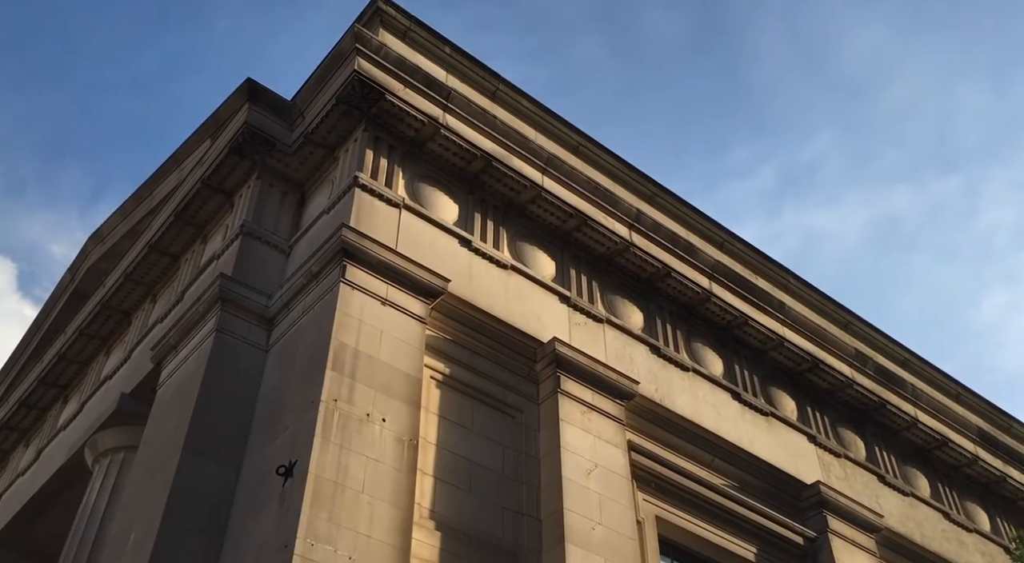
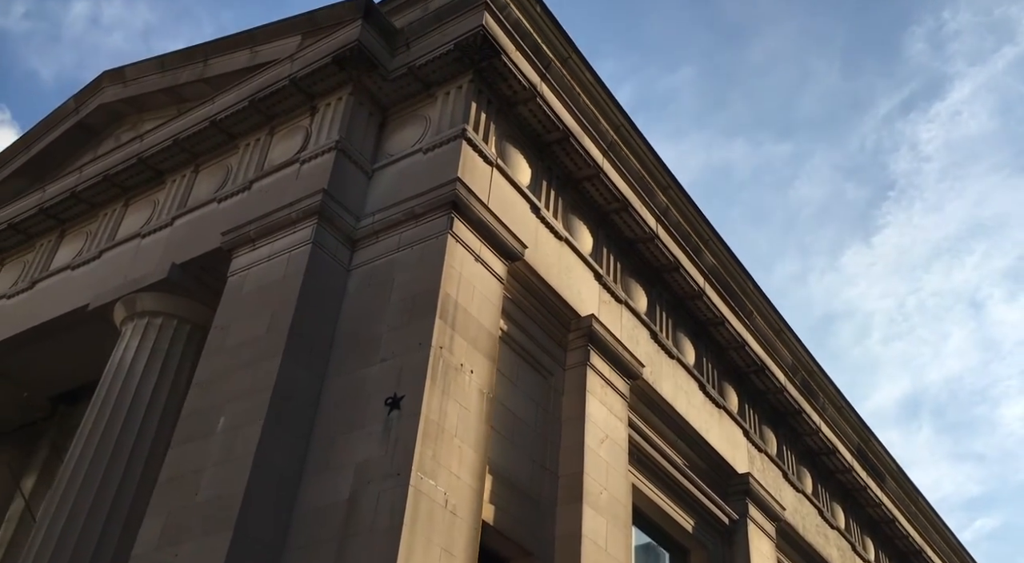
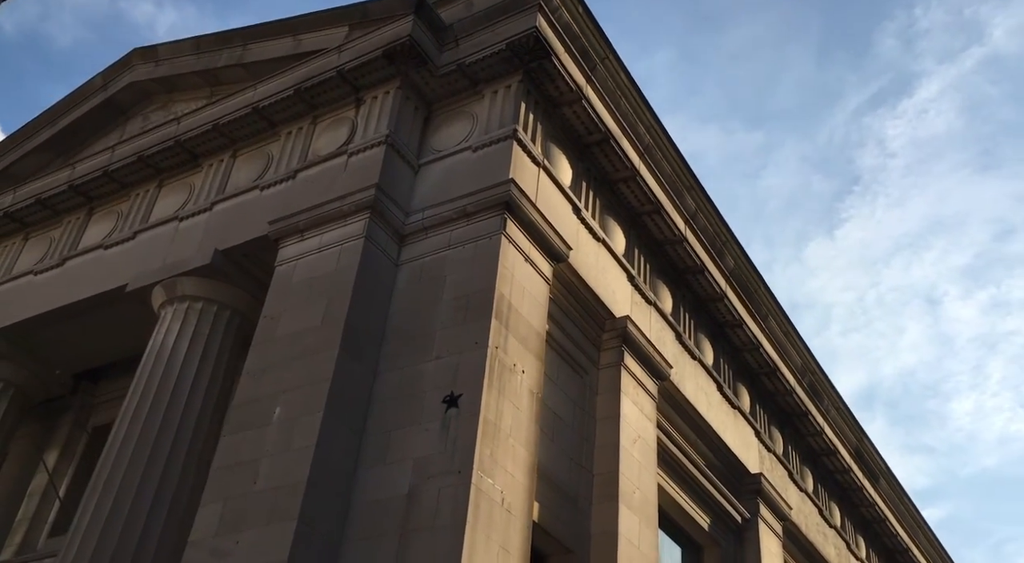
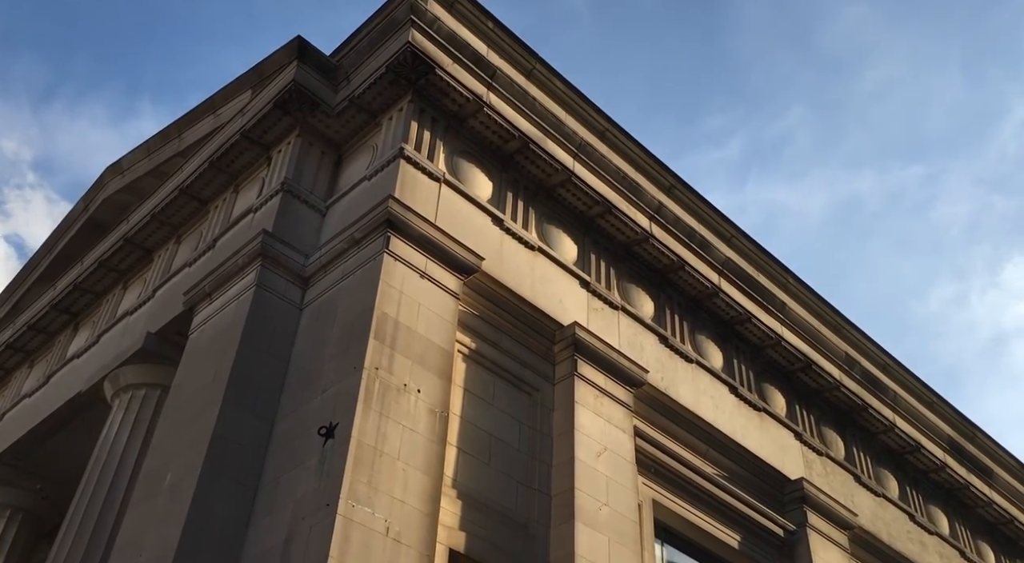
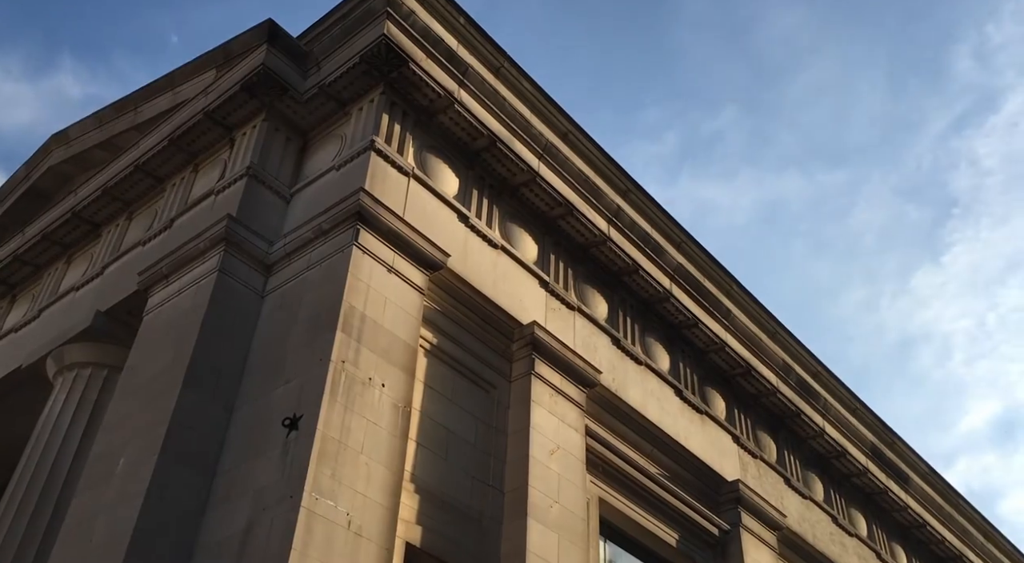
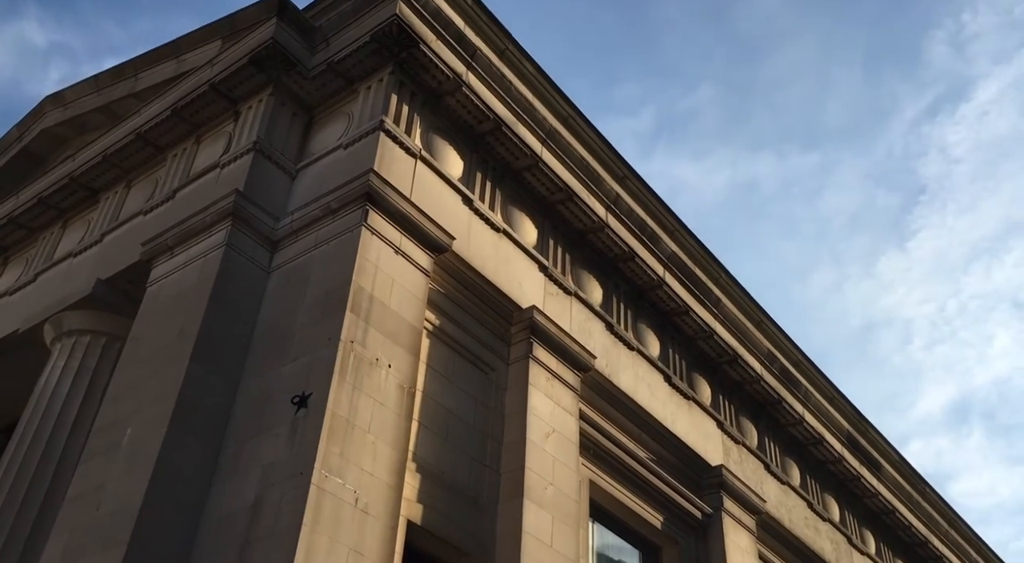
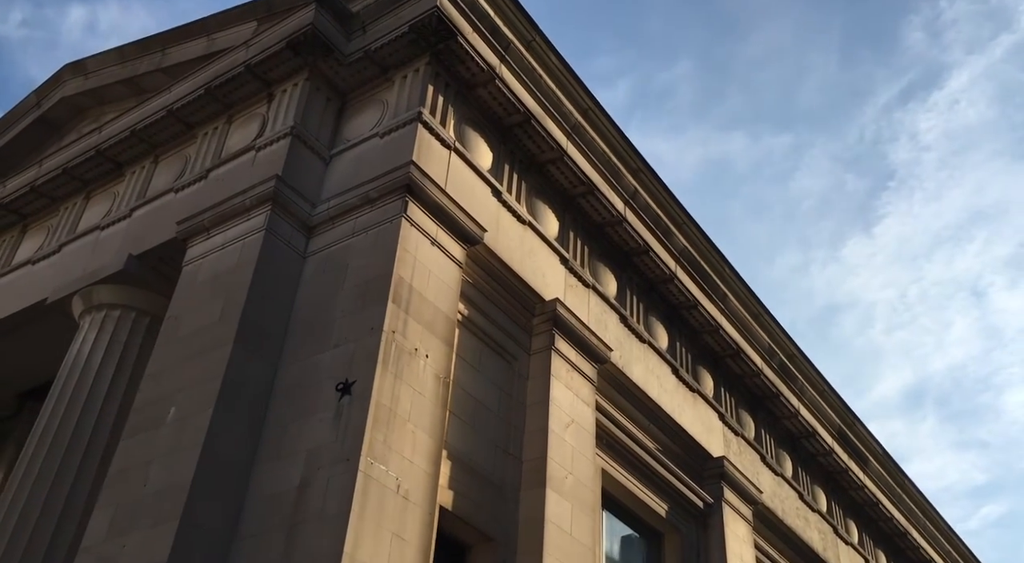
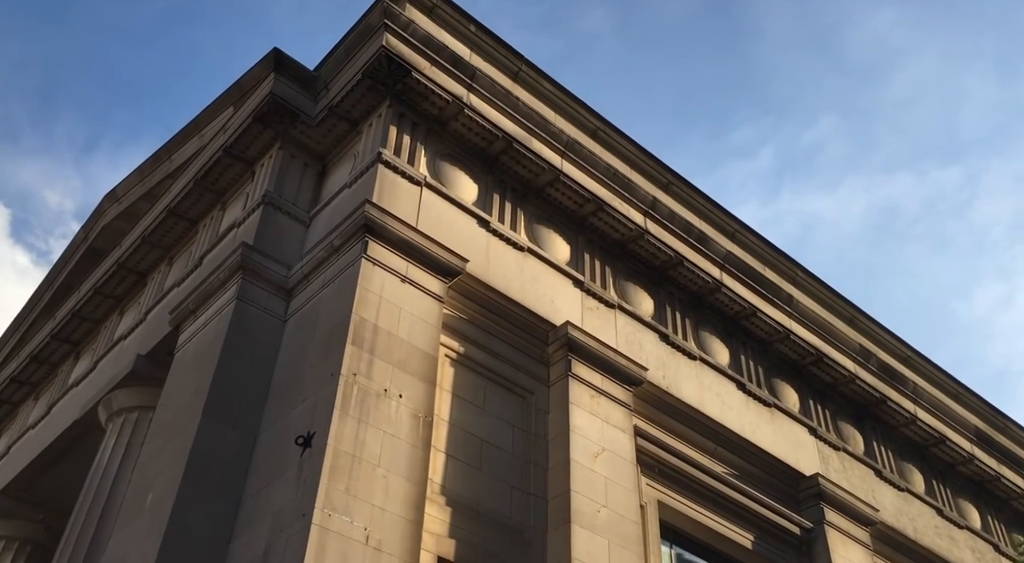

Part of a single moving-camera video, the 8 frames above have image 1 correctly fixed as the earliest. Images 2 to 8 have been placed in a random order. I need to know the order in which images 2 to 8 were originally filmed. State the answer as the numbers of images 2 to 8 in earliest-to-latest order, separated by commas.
8, 4, 5, 6, 7, 2, 3
